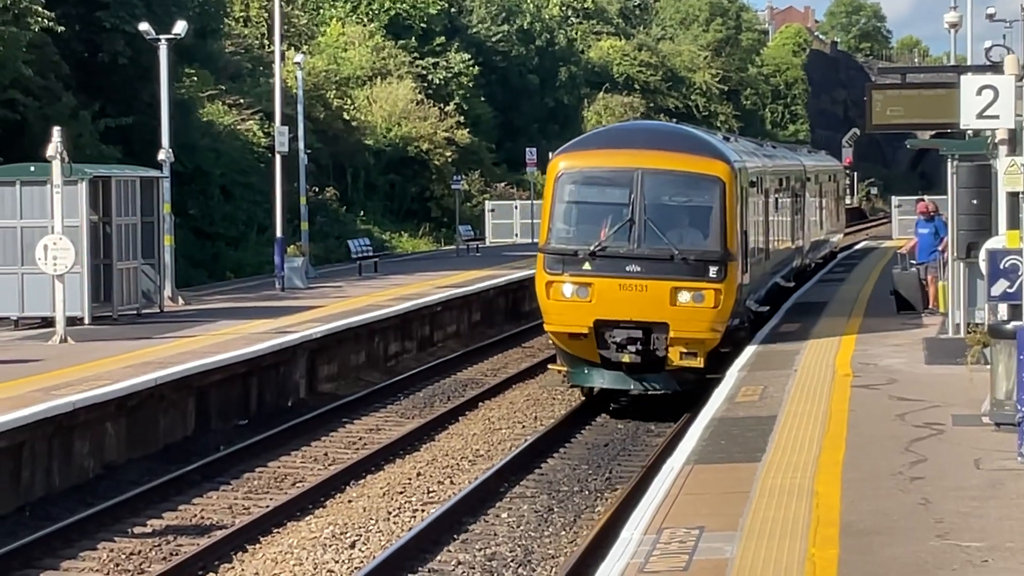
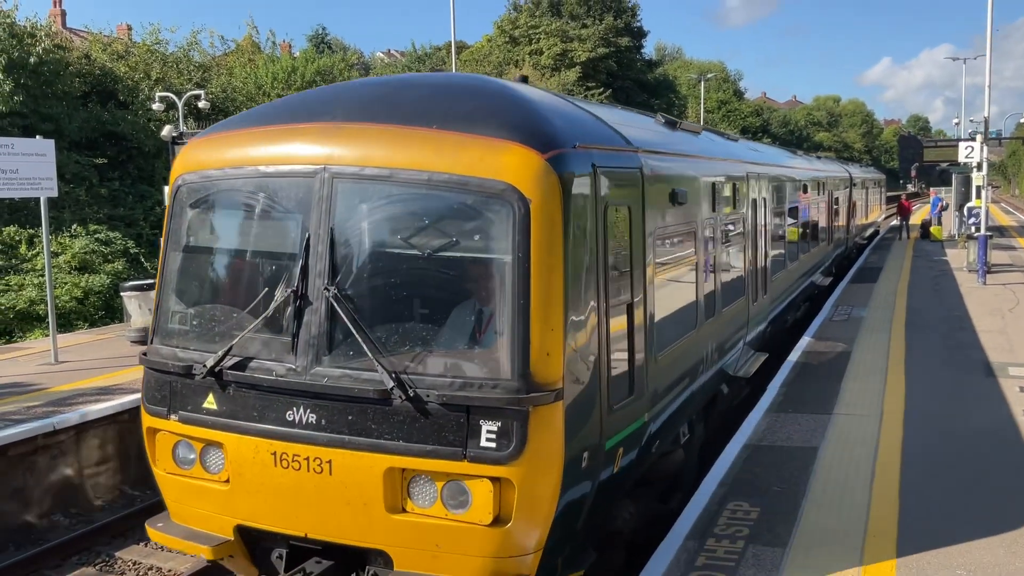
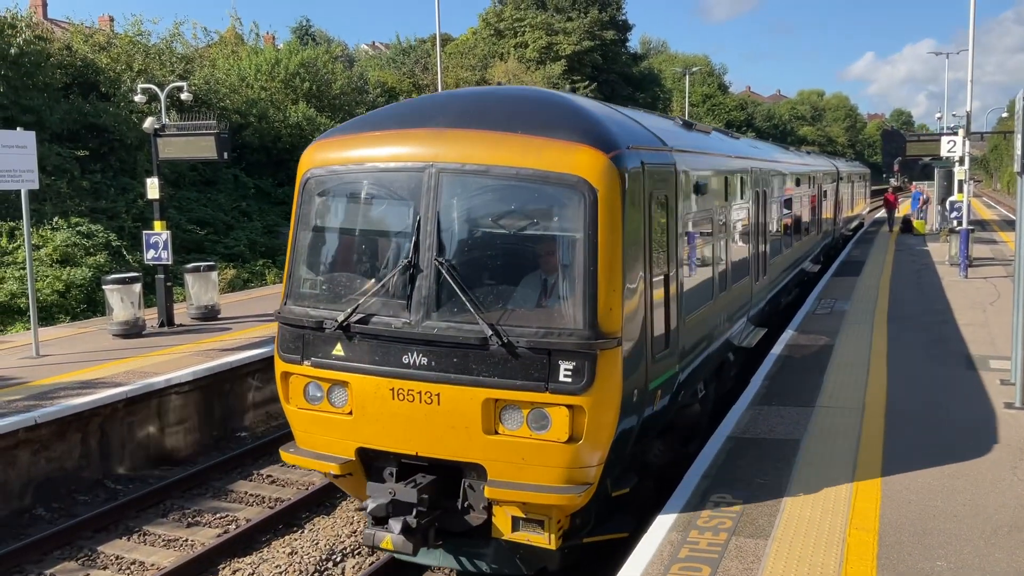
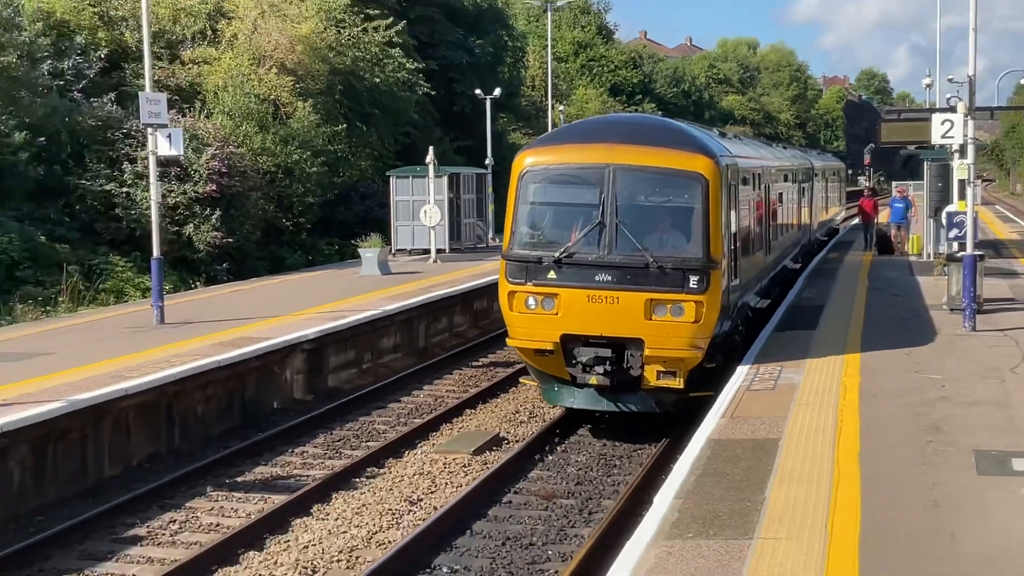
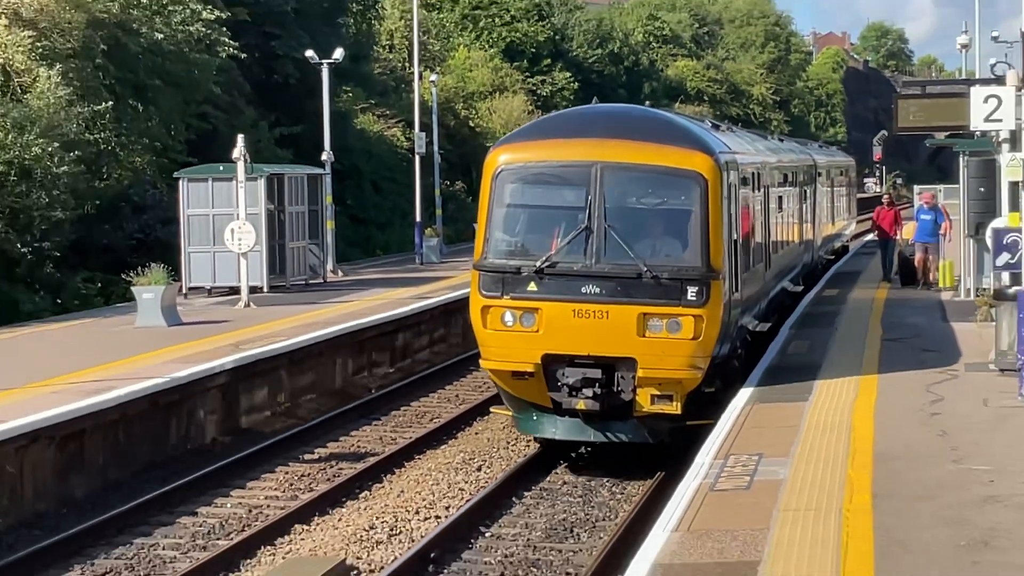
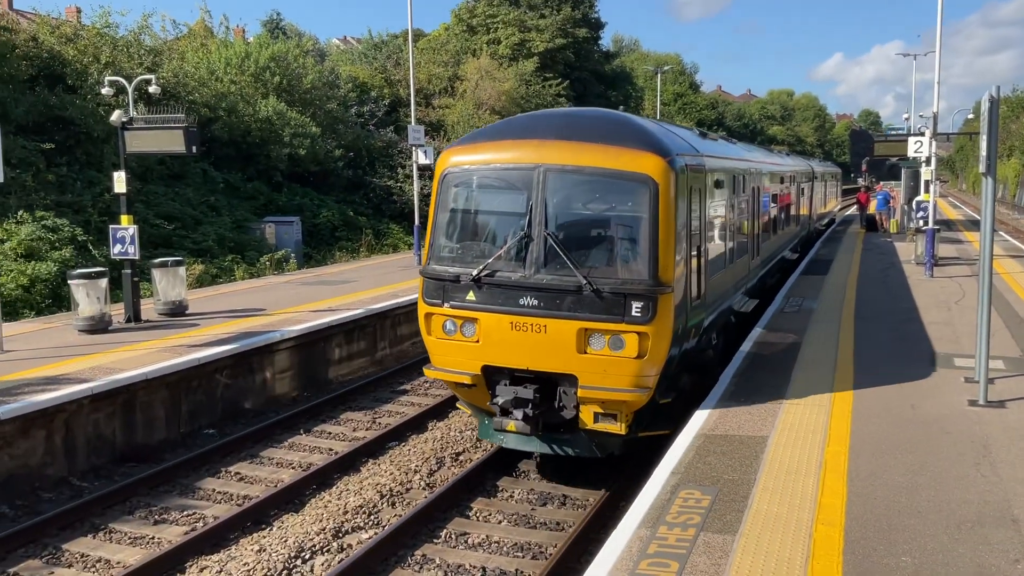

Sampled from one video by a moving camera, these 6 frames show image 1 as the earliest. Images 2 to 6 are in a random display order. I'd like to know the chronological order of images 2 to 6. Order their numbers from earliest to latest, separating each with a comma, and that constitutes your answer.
5, 4, 6, 3, 2
